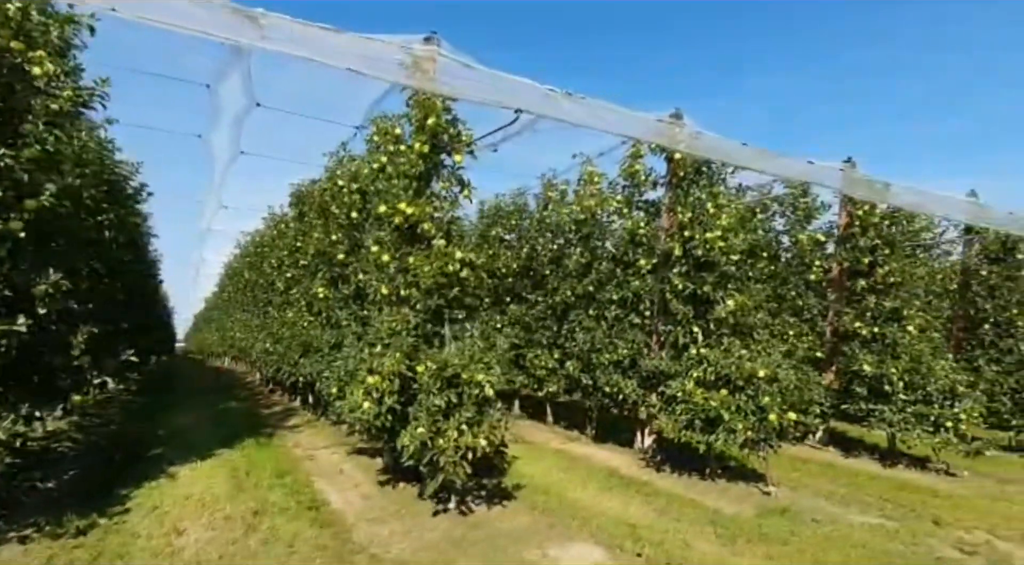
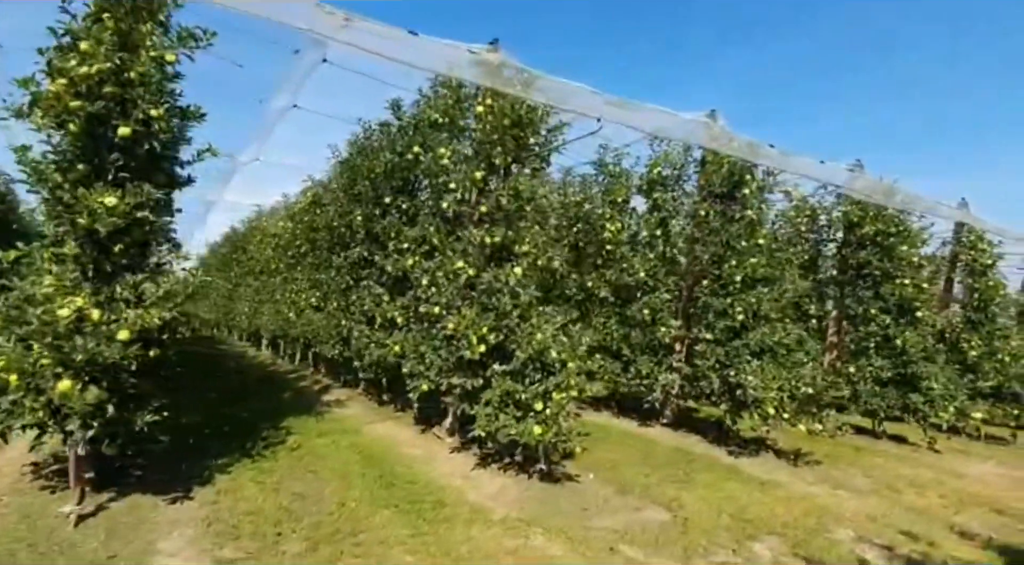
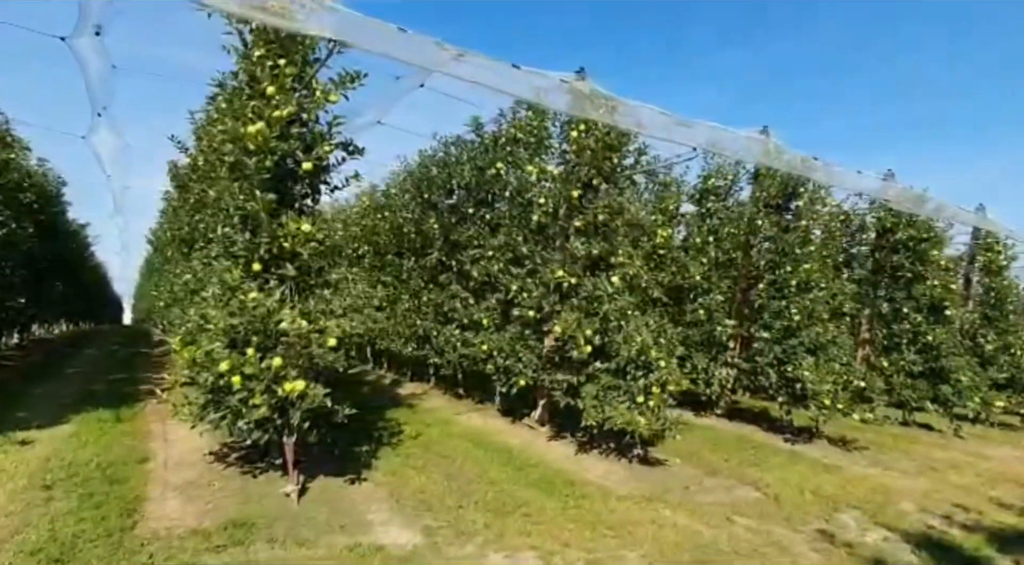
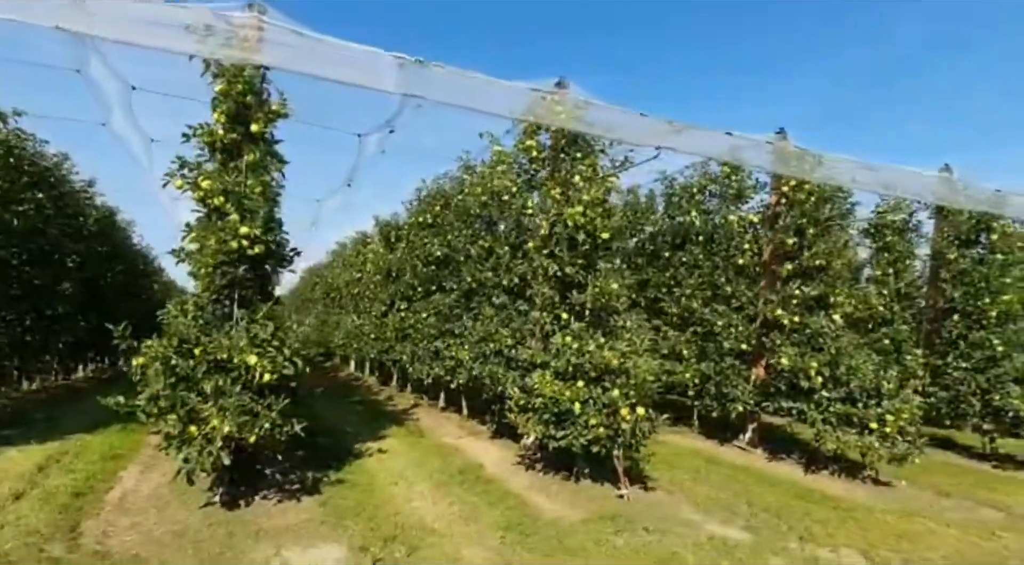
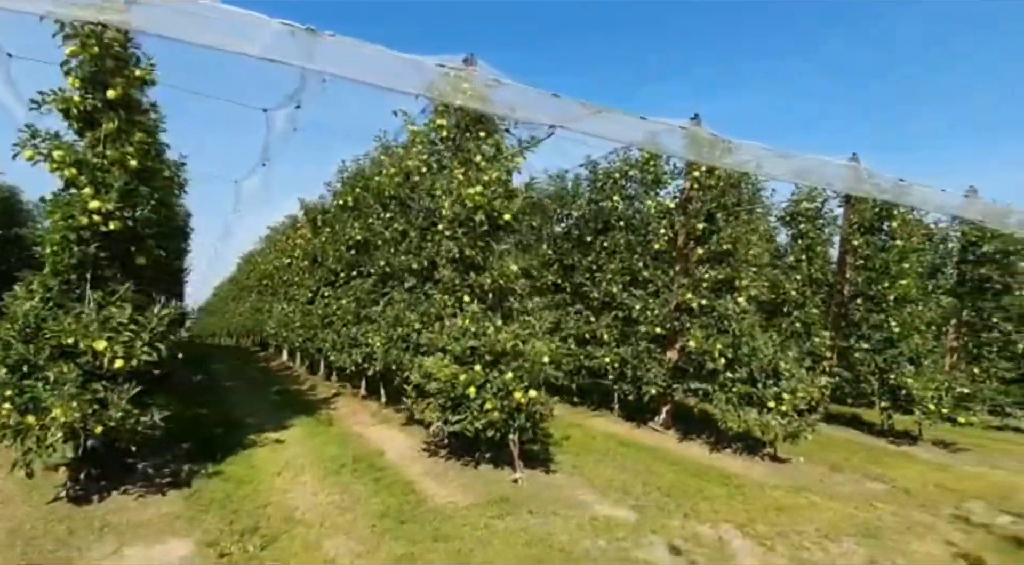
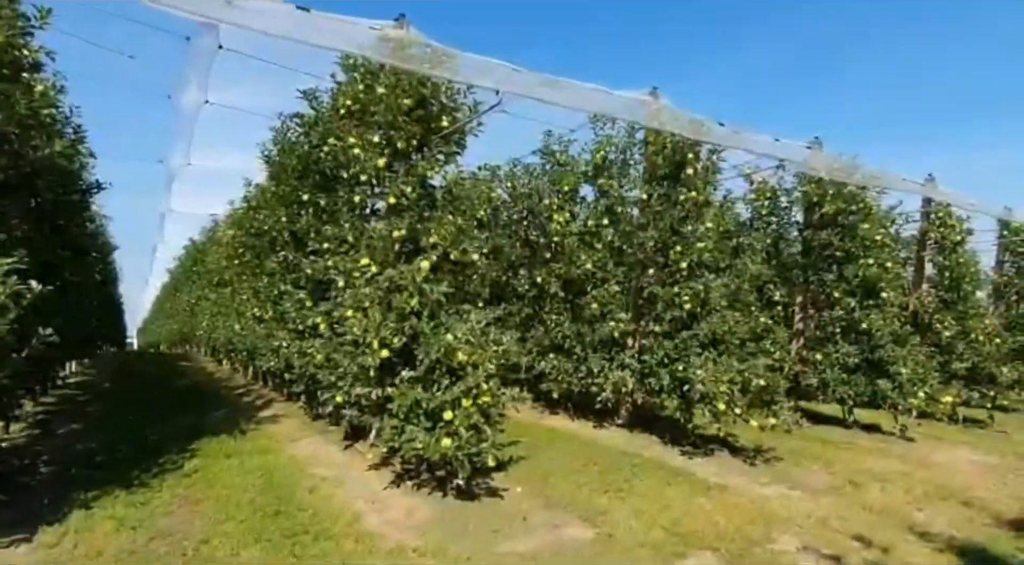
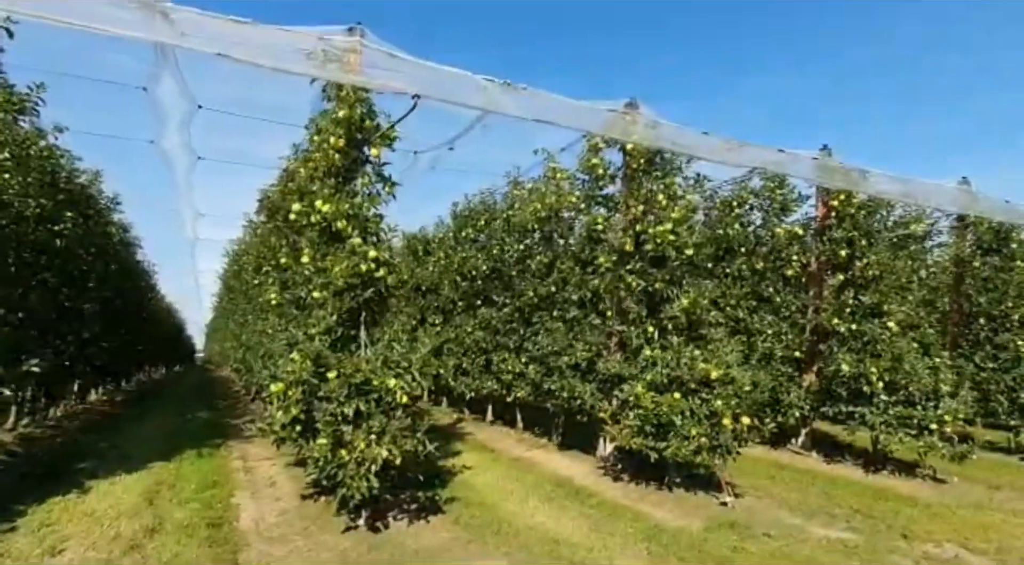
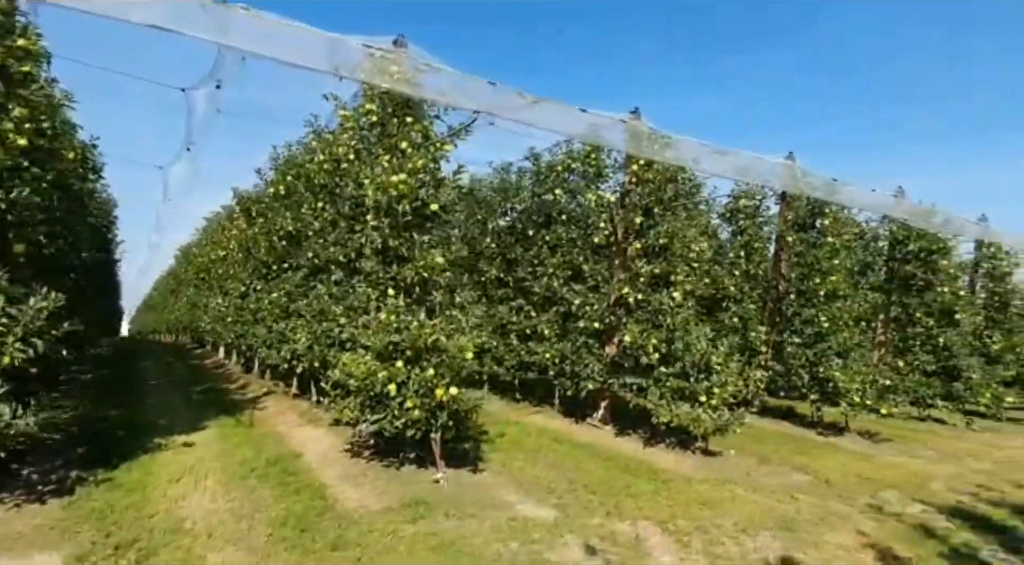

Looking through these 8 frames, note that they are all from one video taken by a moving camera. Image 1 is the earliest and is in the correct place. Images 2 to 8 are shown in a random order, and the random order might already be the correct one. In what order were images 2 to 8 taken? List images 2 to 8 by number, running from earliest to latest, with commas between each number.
7, 4, 5, 8, 3, 2, 6
